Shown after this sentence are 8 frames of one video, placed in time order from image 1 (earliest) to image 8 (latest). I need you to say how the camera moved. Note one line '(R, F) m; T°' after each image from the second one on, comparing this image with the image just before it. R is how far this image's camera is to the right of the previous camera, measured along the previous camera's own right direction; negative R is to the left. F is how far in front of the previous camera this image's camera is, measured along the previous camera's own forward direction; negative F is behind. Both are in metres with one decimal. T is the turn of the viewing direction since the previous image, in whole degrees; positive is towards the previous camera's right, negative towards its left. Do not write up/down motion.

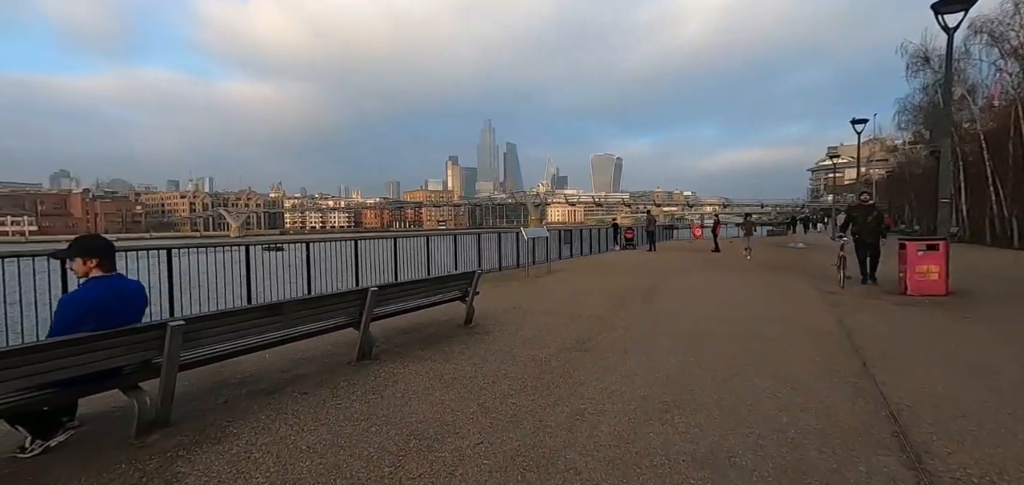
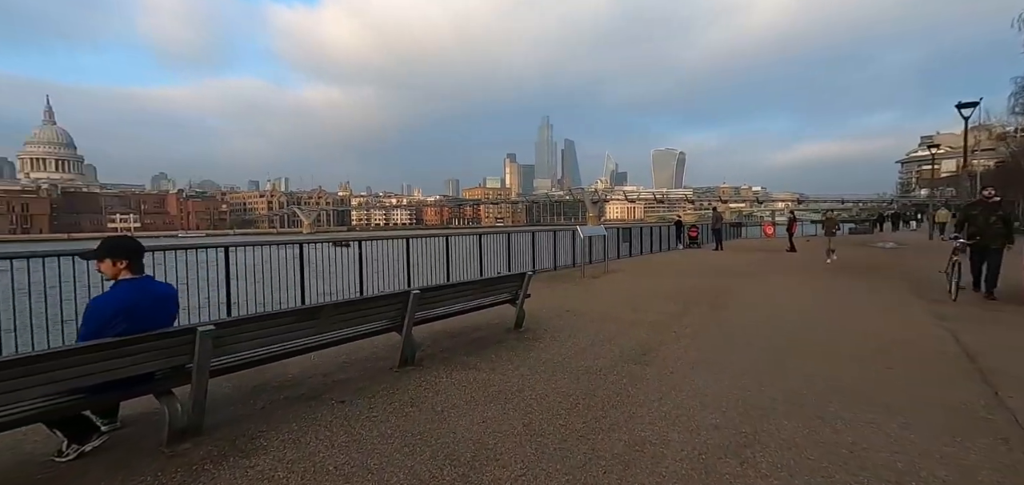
(+0.1, +0.5) m; -6°
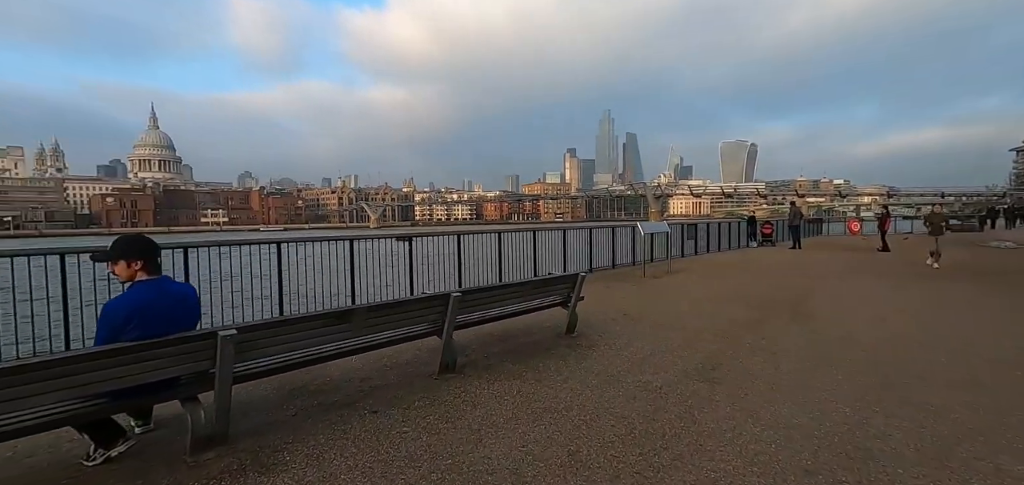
(+0.1, +0.5) m; -7°
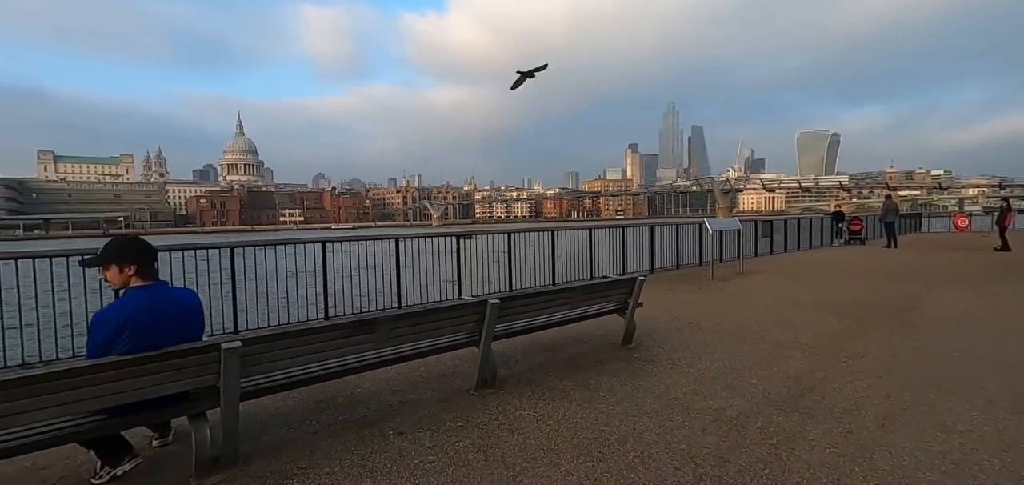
(+0.1, +0.6) m; -7°
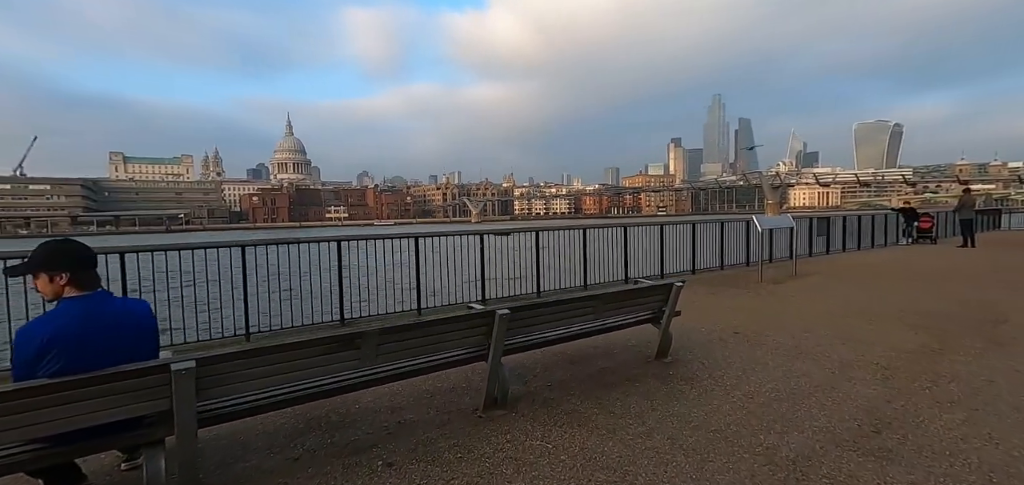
(+0.2, +0.6) m; -4°
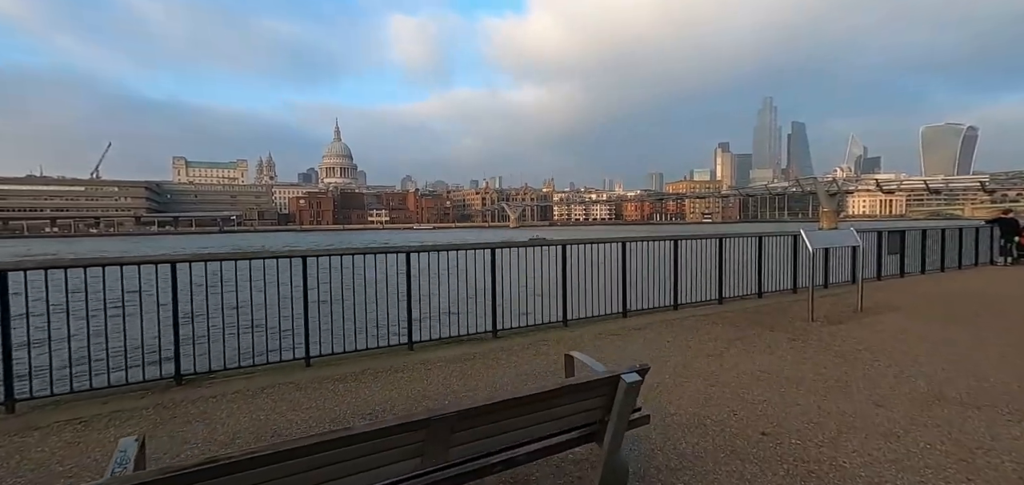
(+1.2, +2.5) m; -5°
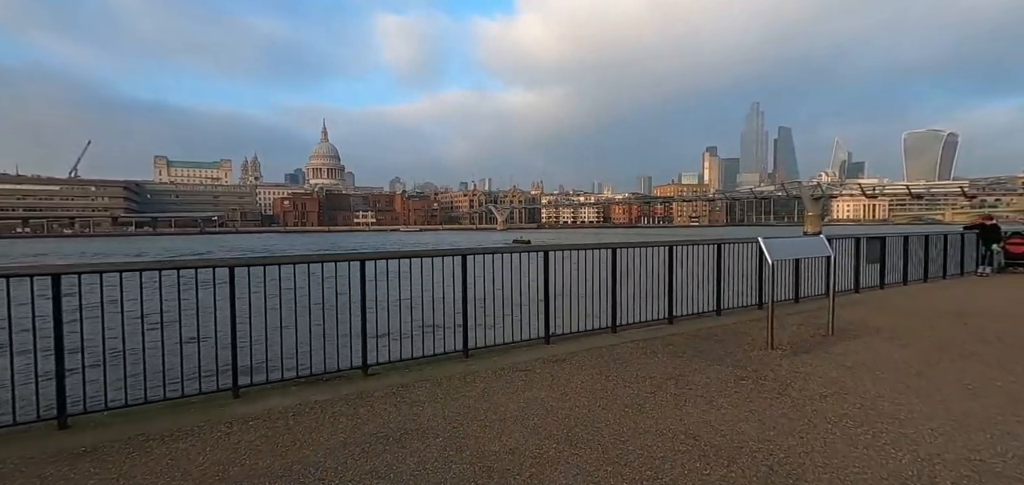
(+1.1, +1.5) m; +1°
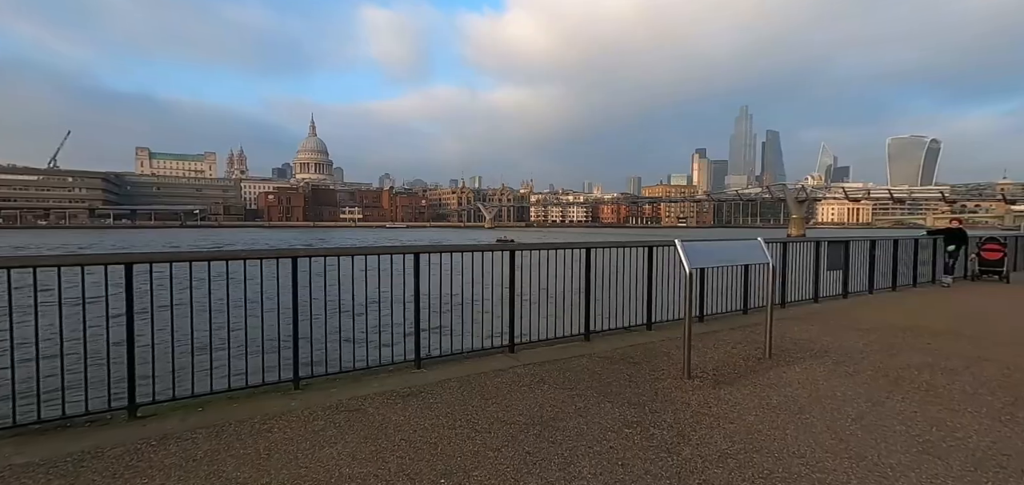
(+1.3, +1.2) m; +1°
